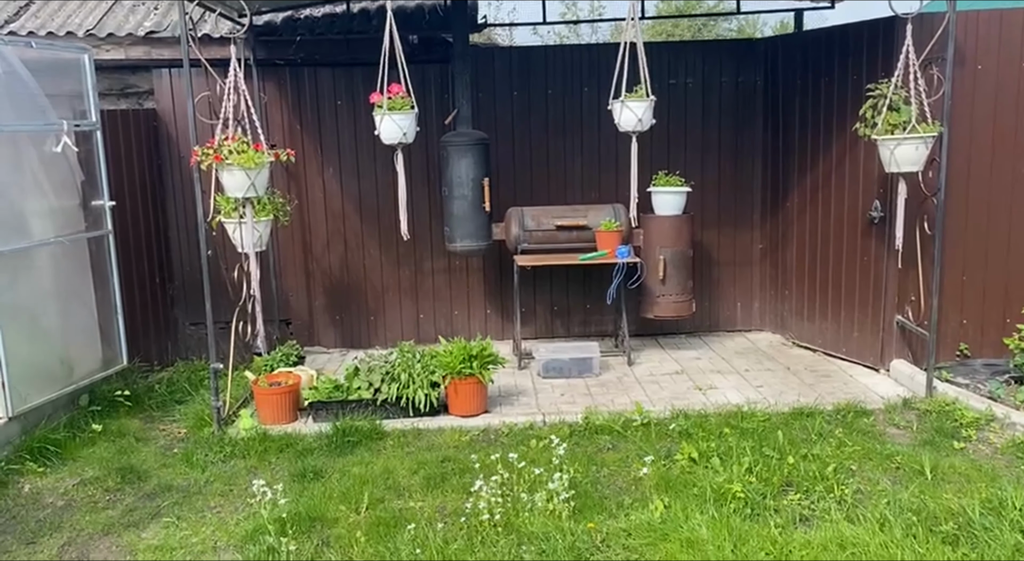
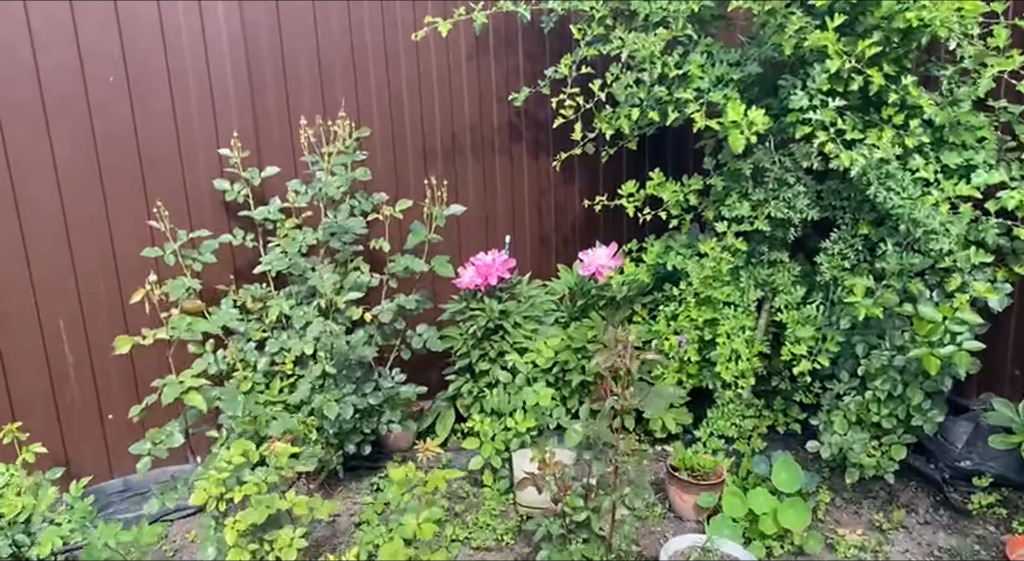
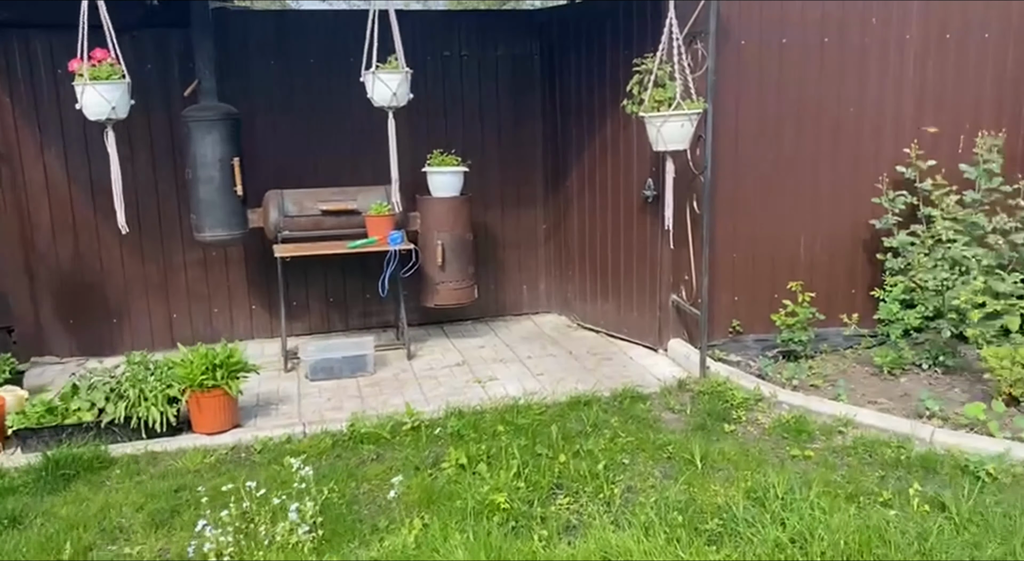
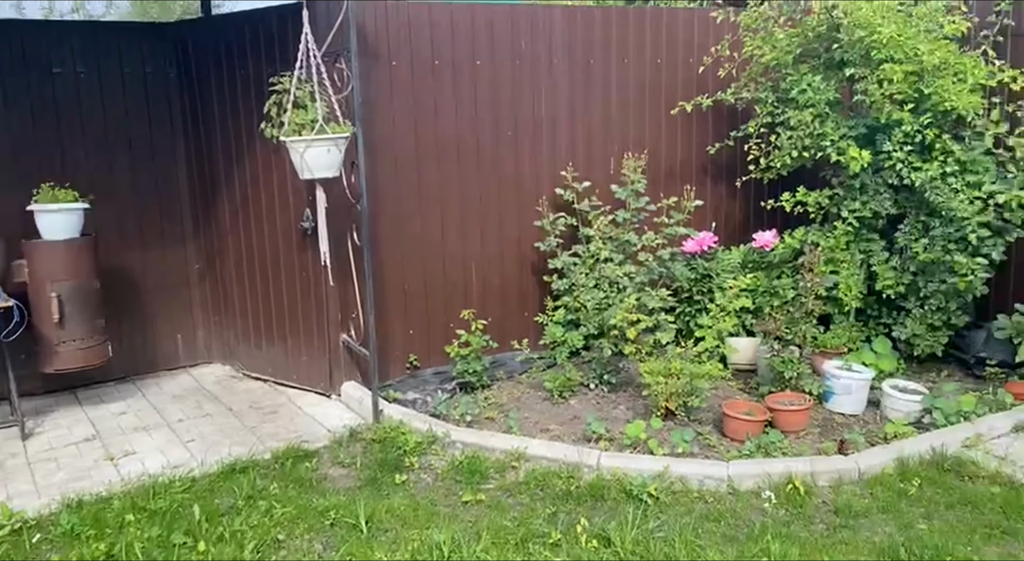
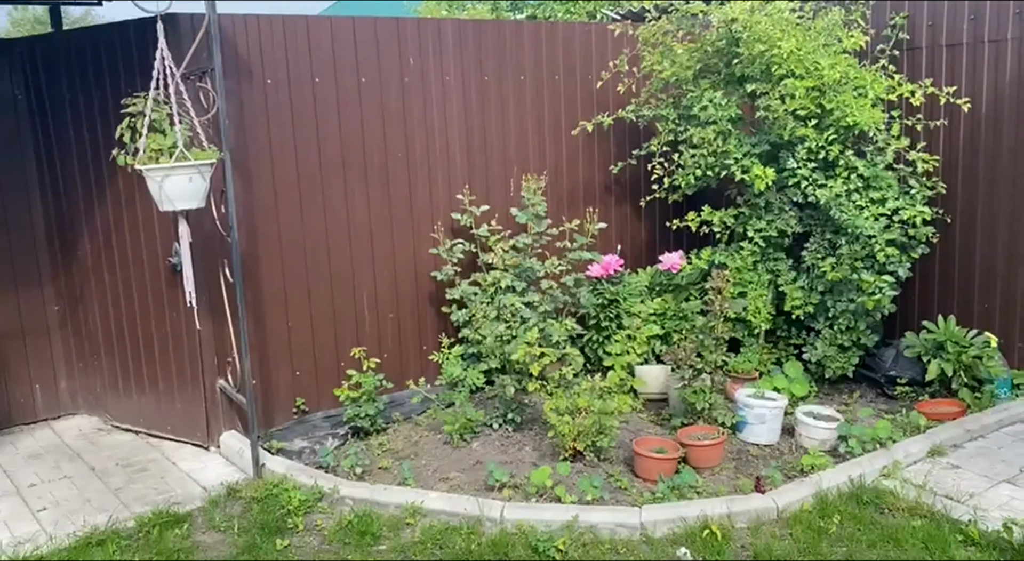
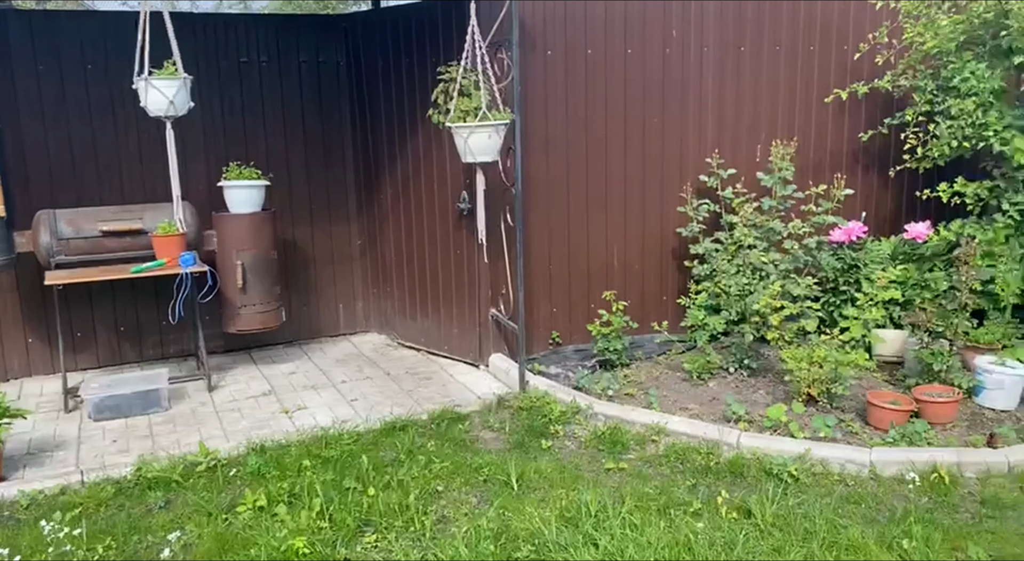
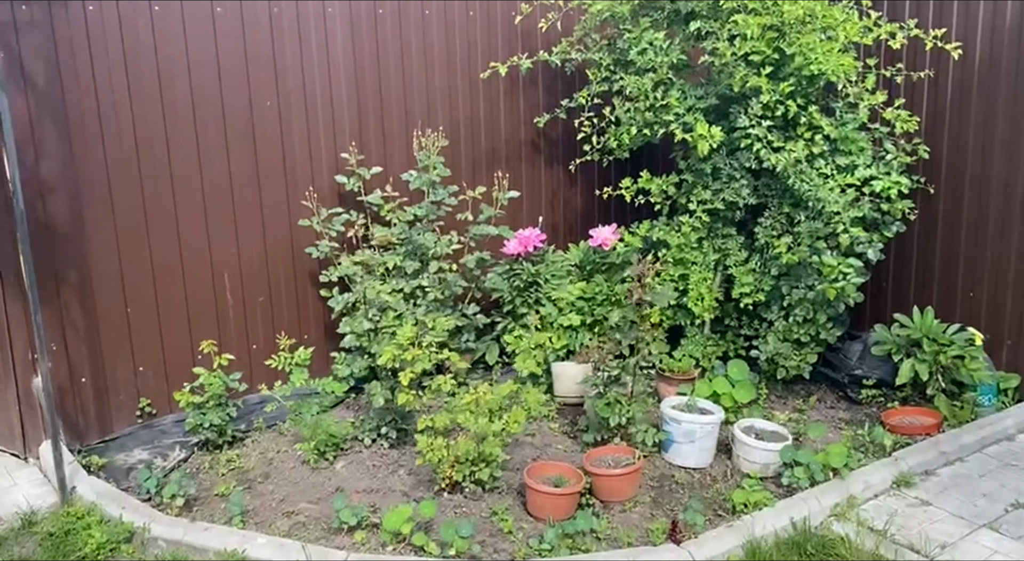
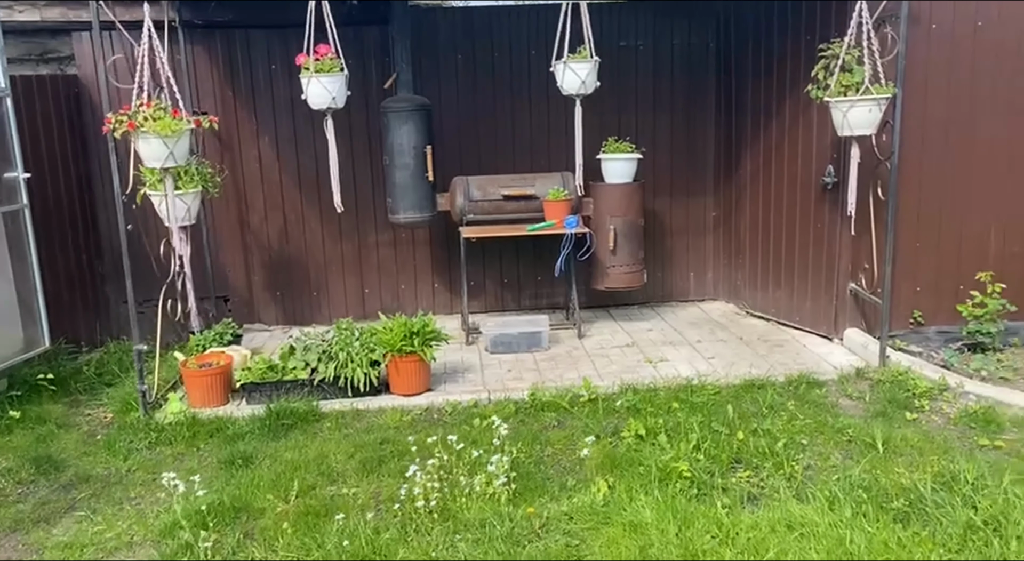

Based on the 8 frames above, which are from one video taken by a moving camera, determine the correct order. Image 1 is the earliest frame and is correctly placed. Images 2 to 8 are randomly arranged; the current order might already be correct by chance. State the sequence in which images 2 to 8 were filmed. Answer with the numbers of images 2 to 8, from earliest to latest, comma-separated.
8, 3, 6, 4, 5, 7, 2
